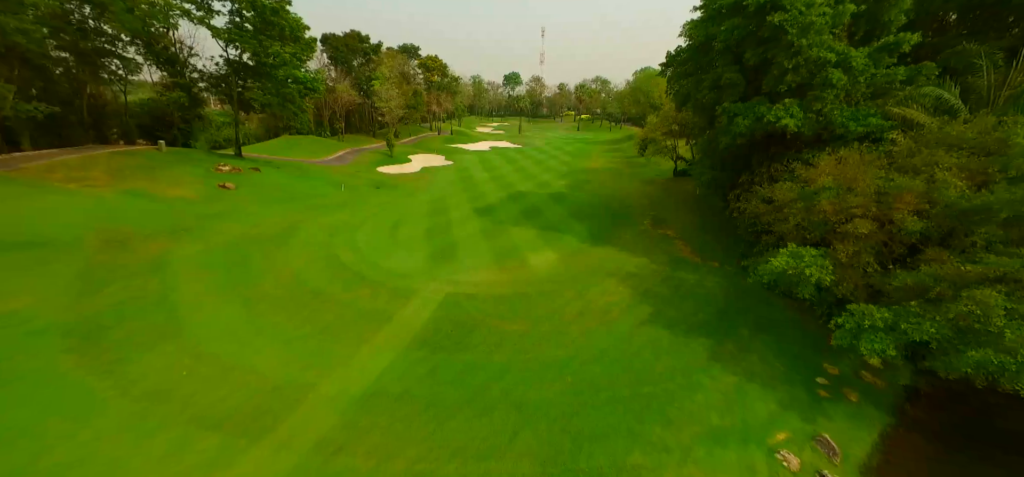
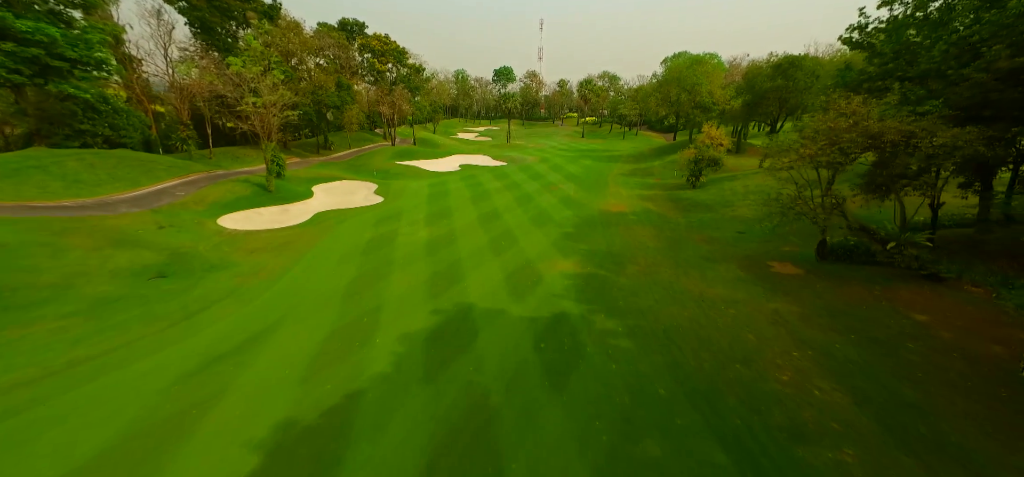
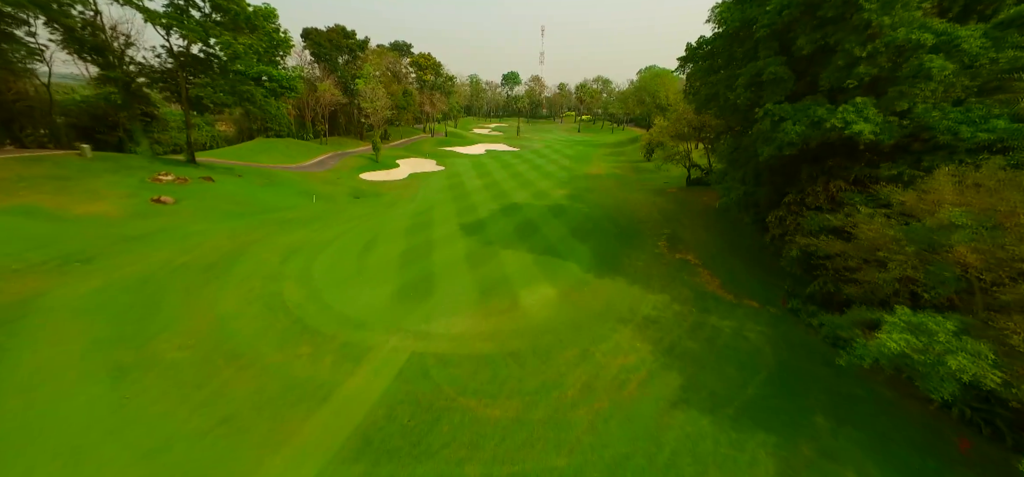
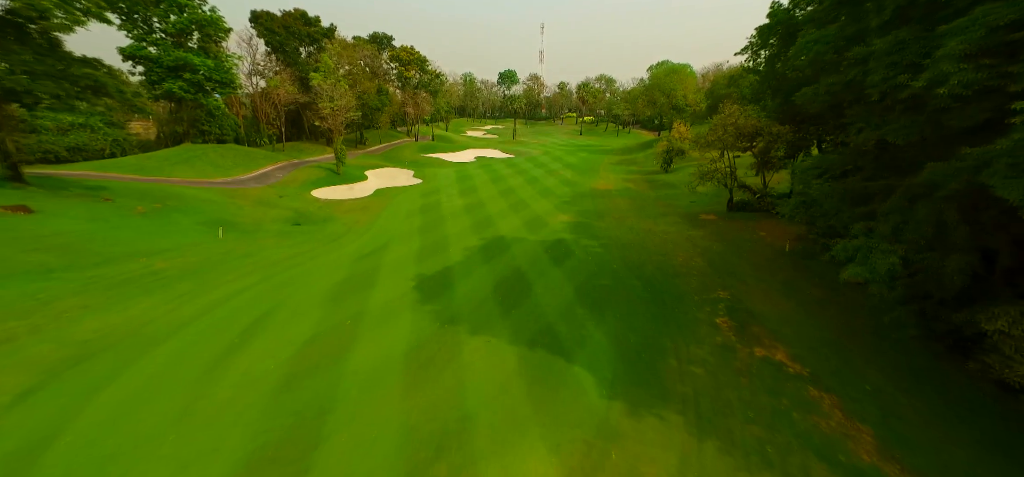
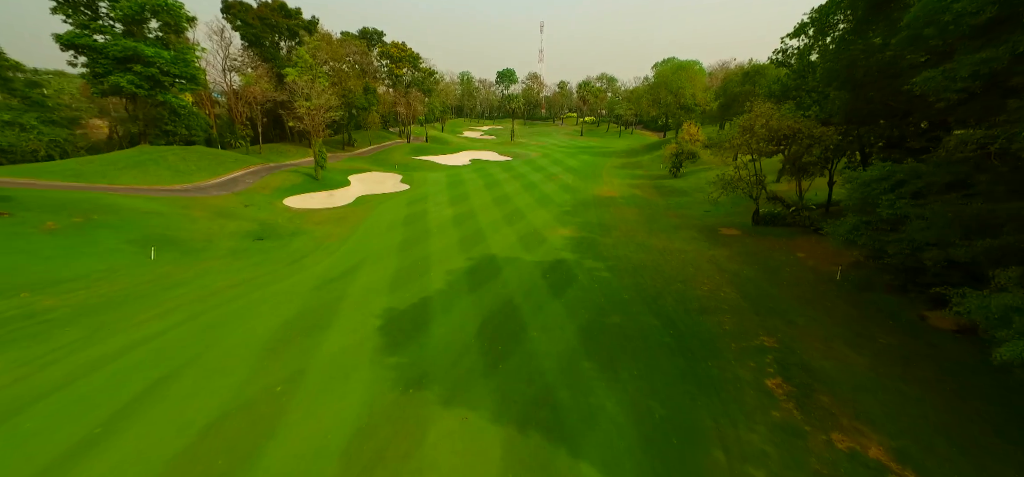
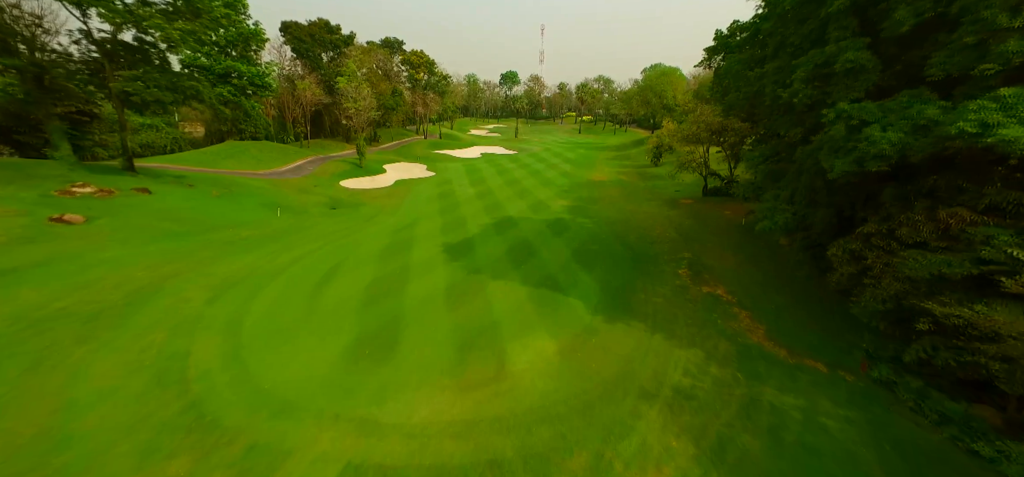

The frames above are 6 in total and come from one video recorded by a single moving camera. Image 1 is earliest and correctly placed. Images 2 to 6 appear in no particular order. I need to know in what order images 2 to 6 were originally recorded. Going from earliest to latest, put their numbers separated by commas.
3, 6, 4, 5, 2
